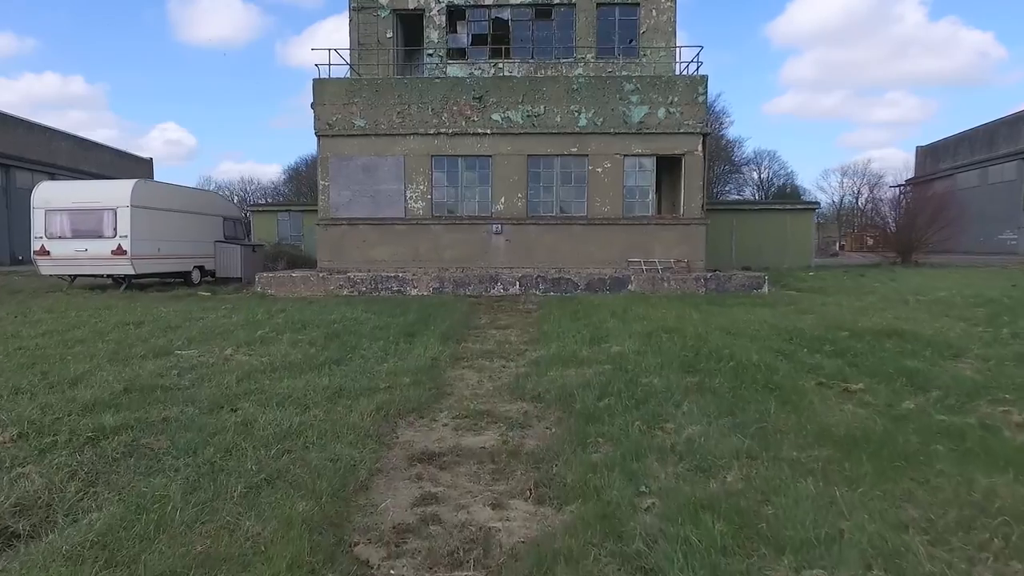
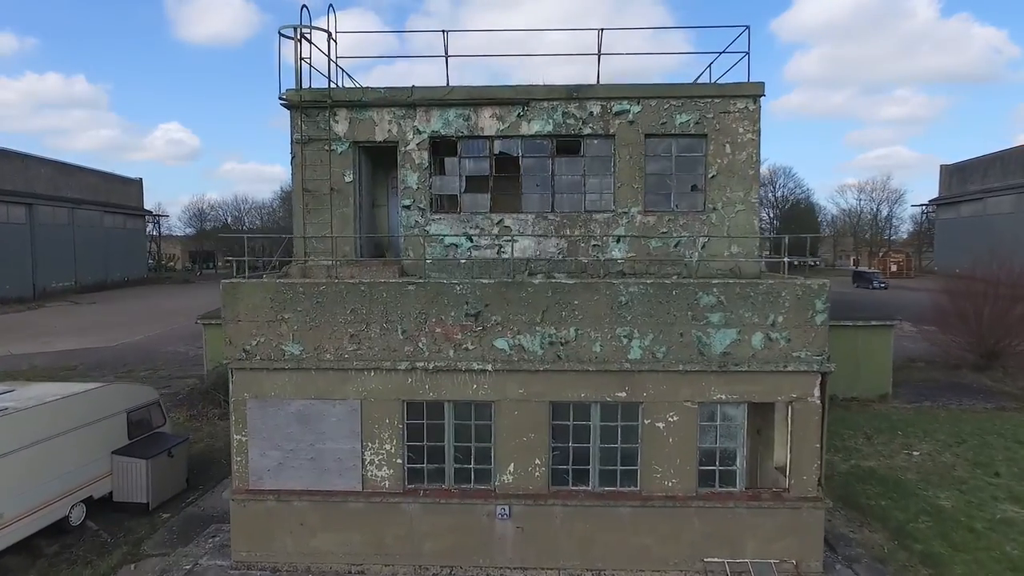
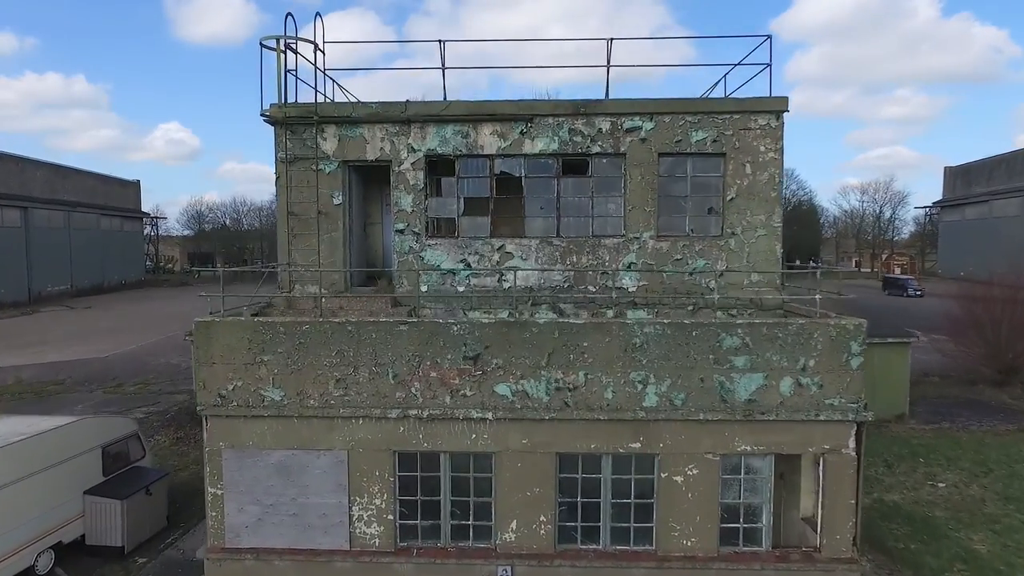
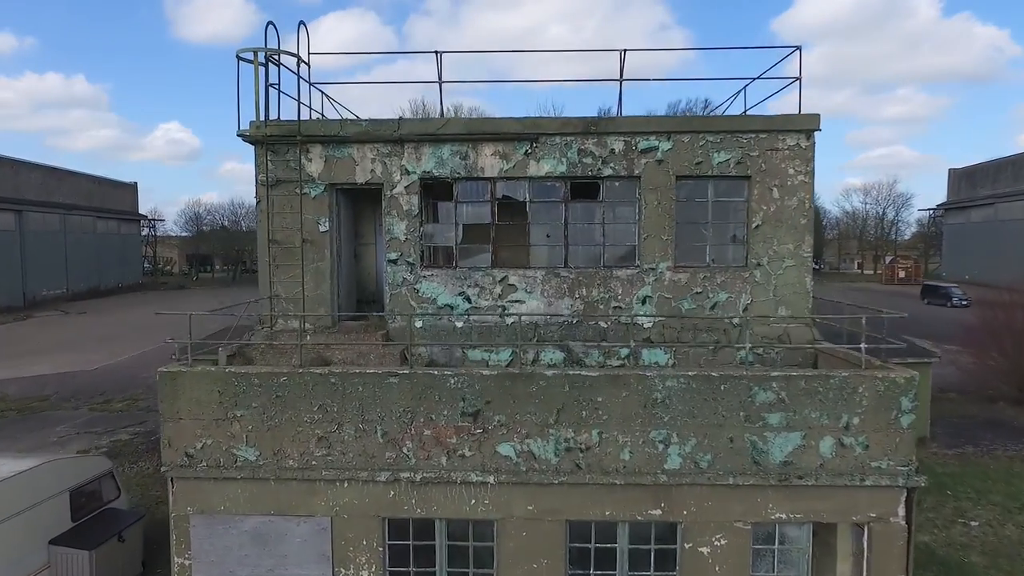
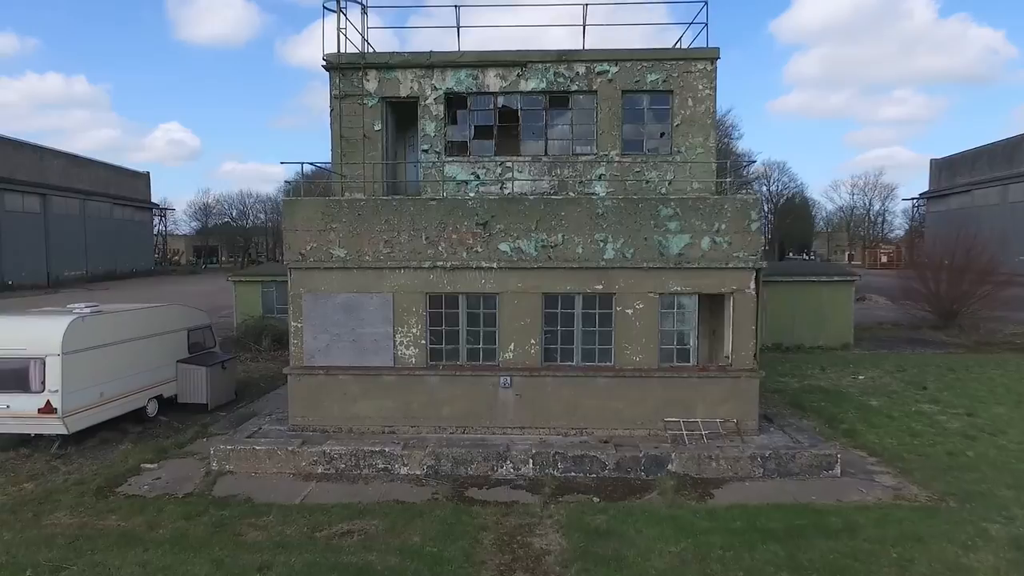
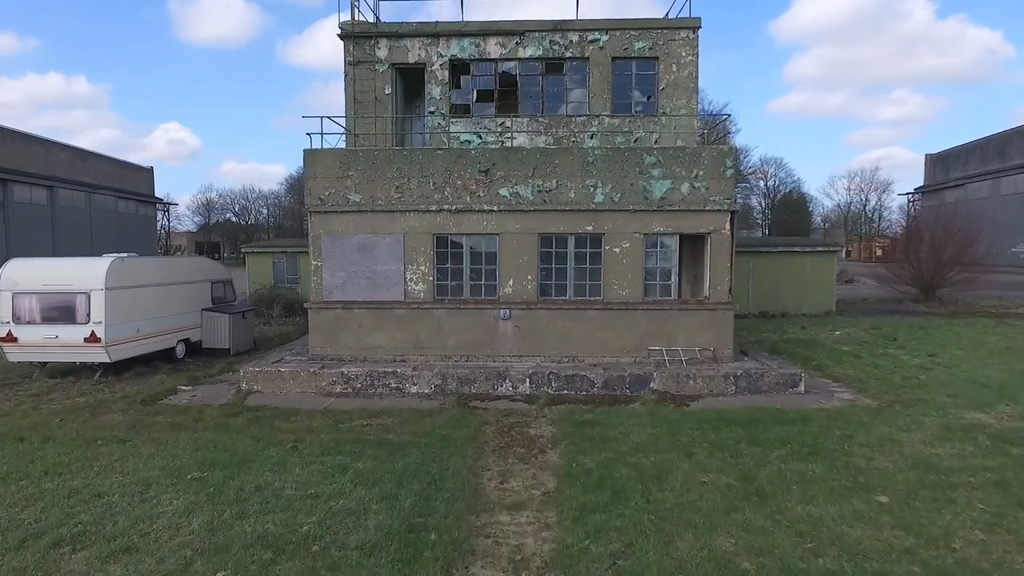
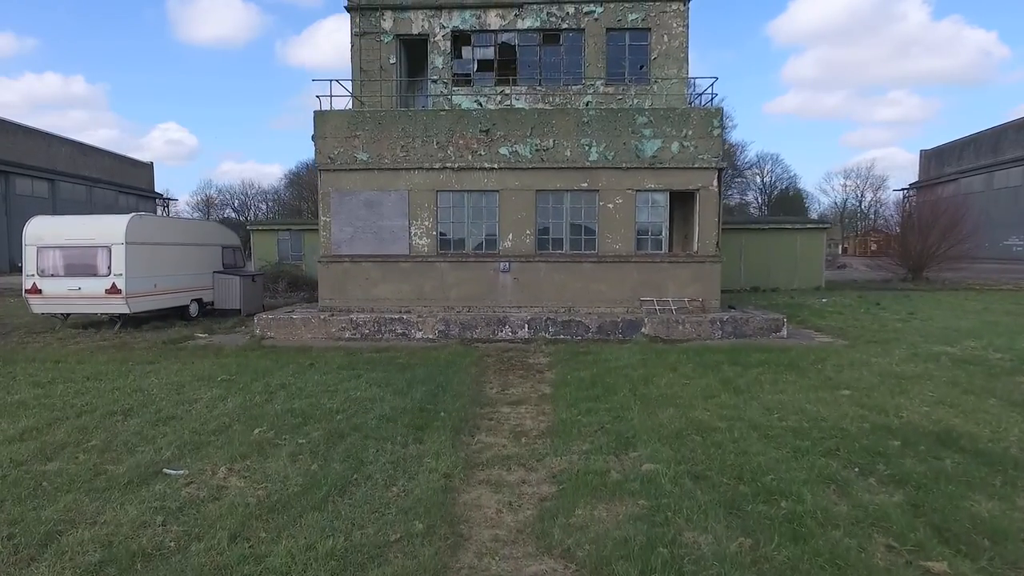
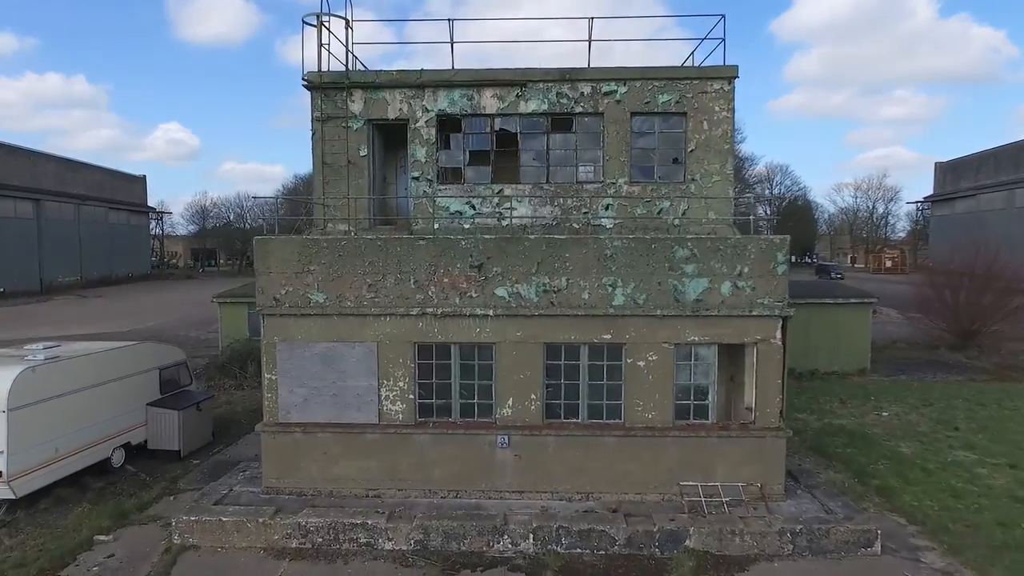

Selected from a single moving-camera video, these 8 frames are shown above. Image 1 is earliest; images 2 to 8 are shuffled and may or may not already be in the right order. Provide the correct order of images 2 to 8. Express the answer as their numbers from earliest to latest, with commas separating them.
7, 6, 5, 8, 2, 3, 4
